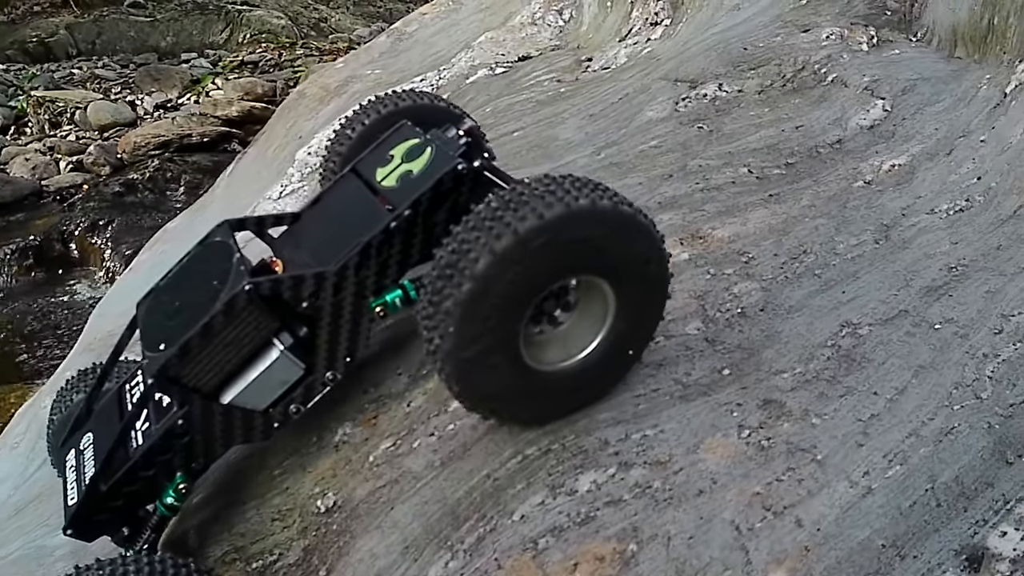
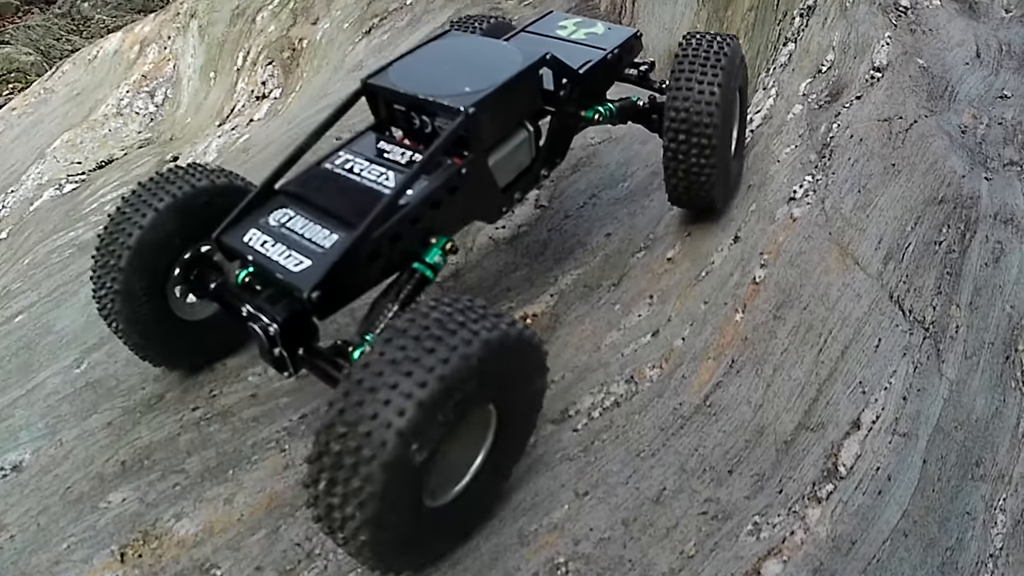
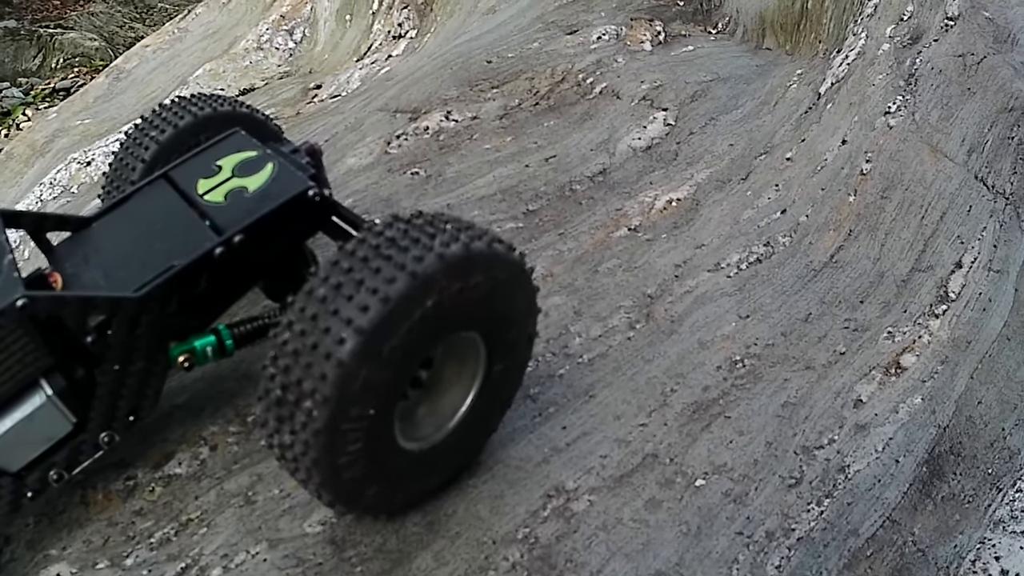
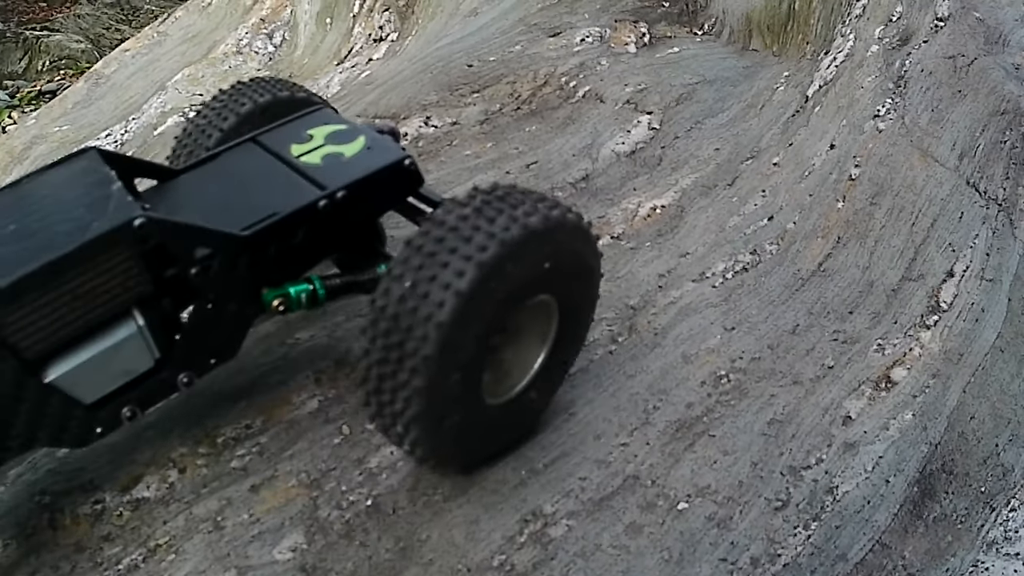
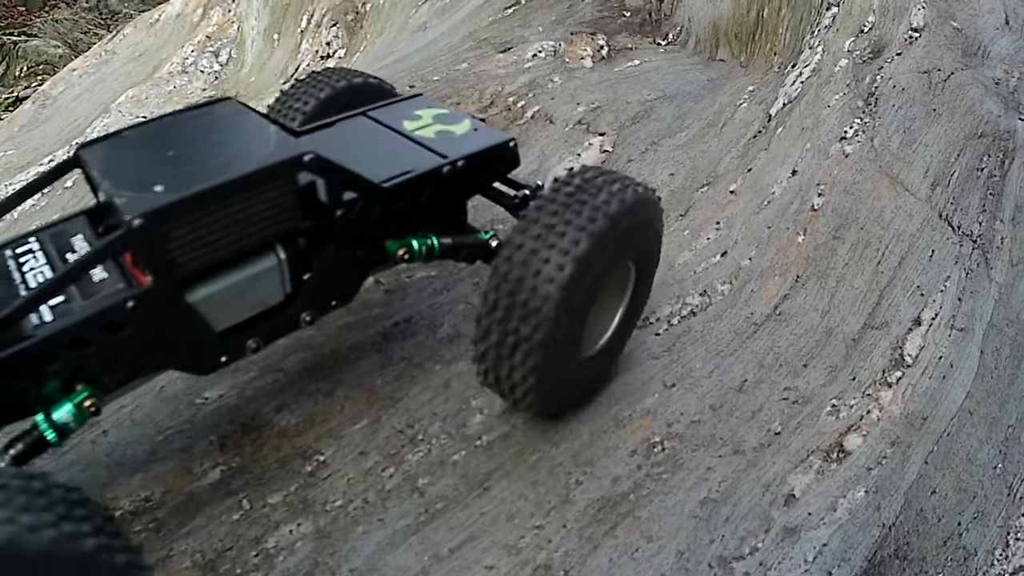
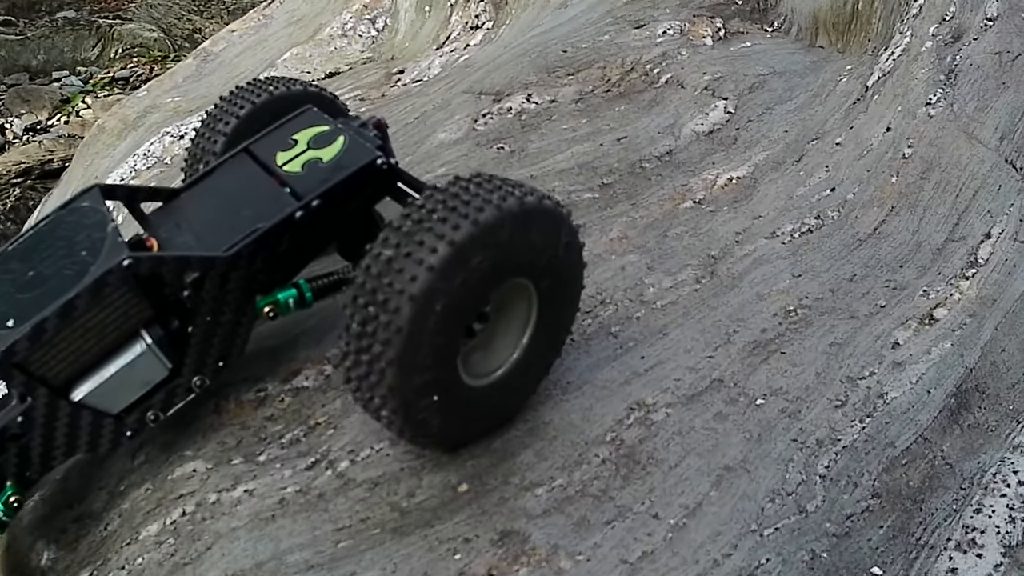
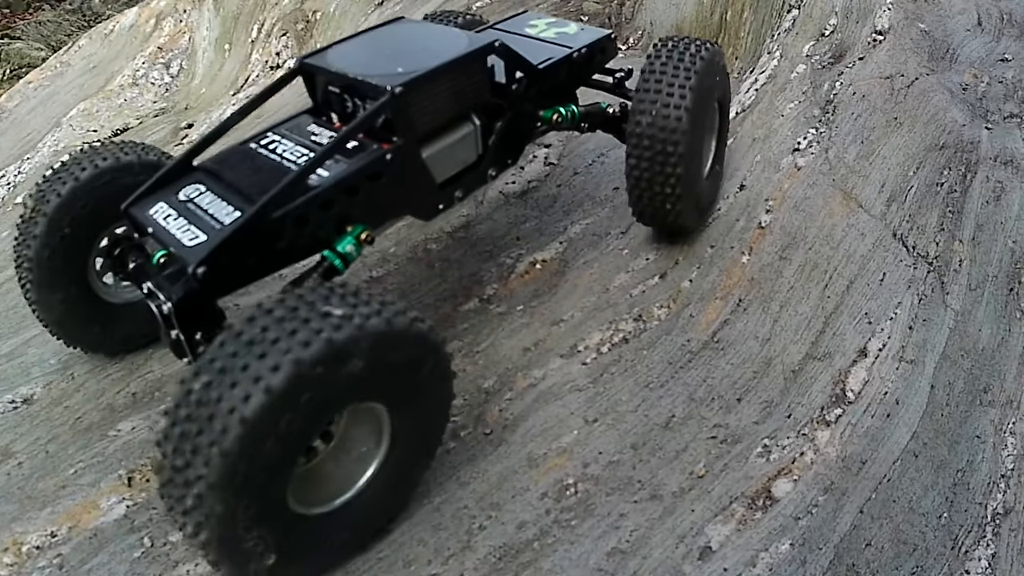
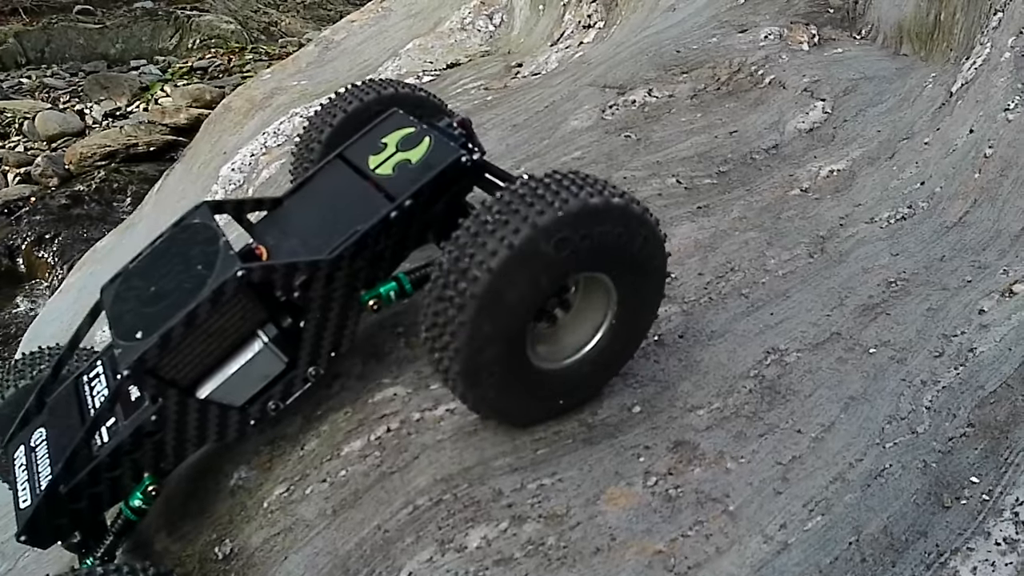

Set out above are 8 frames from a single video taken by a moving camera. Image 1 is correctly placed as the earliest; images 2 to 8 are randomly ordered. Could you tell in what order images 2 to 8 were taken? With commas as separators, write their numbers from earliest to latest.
8, 6, 3, 4, 5, 7, 2
